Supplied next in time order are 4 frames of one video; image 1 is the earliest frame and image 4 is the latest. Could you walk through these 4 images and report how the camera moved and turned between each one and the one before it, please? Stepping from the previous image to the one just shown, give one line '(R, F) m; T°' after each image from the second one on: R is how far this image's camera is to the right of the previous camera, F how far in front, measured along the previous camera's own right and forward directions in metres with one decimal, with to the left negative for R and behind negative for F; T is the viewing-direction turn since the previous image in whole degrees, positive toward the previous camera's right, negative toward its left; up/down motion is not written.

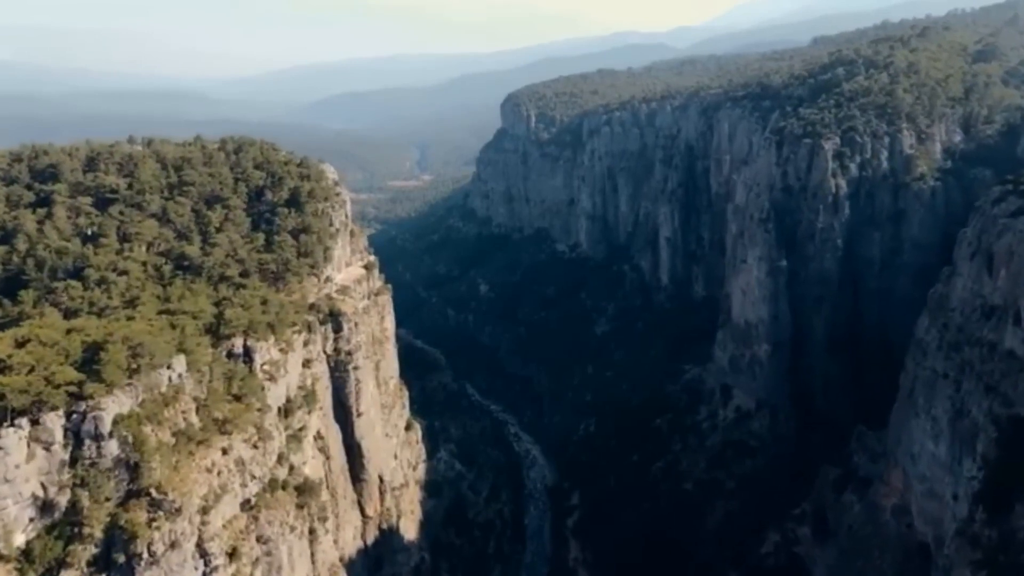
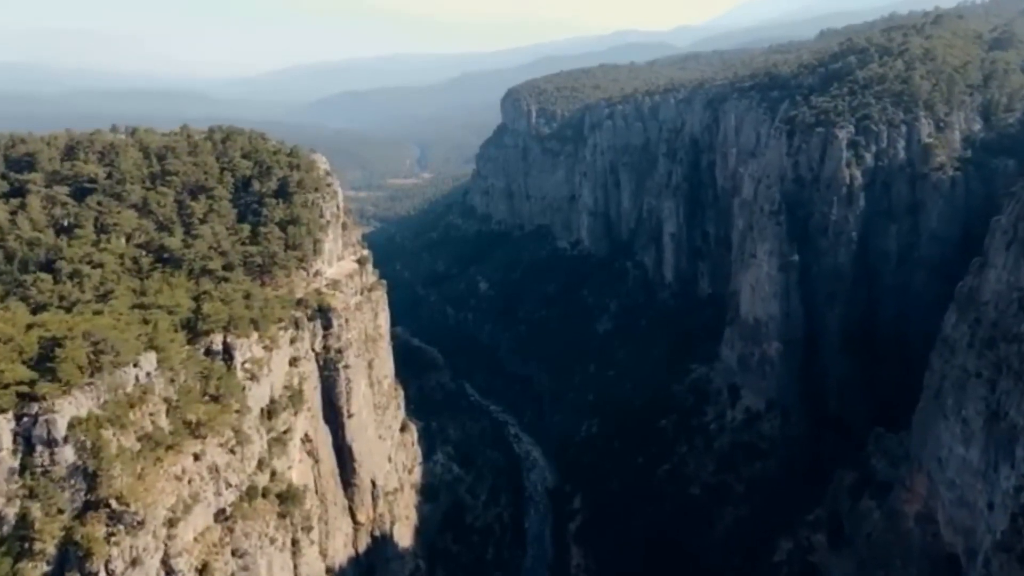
(+0.1, +2.9) m; 0°
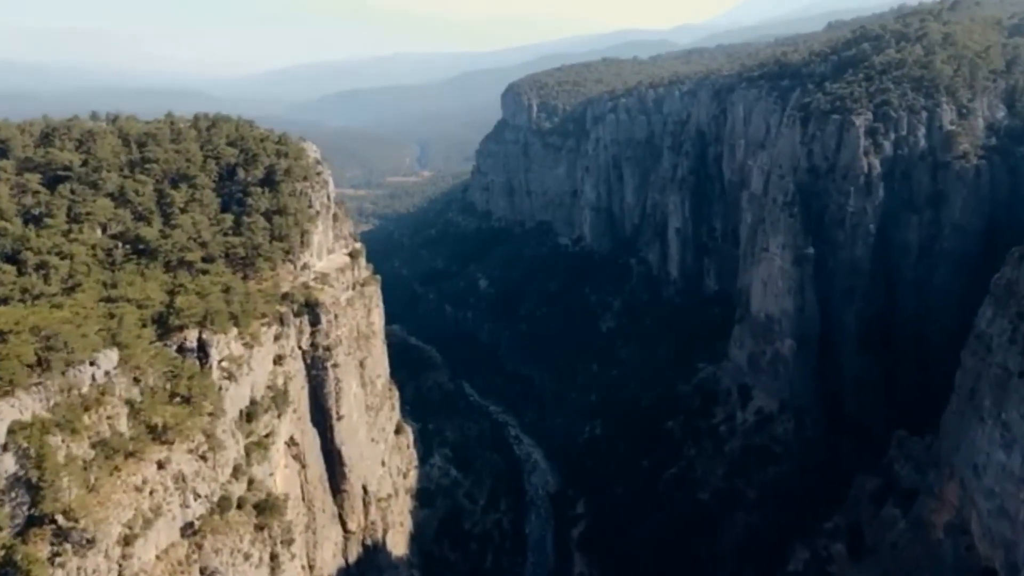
(0.0, +3.2) m; 0°
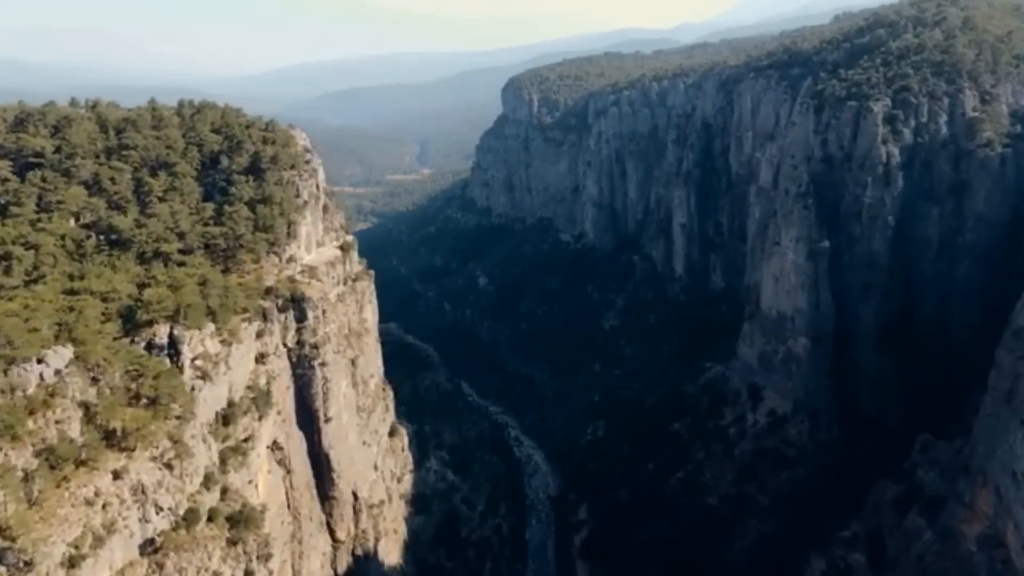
(+0.1, +3.0) m; 0°
